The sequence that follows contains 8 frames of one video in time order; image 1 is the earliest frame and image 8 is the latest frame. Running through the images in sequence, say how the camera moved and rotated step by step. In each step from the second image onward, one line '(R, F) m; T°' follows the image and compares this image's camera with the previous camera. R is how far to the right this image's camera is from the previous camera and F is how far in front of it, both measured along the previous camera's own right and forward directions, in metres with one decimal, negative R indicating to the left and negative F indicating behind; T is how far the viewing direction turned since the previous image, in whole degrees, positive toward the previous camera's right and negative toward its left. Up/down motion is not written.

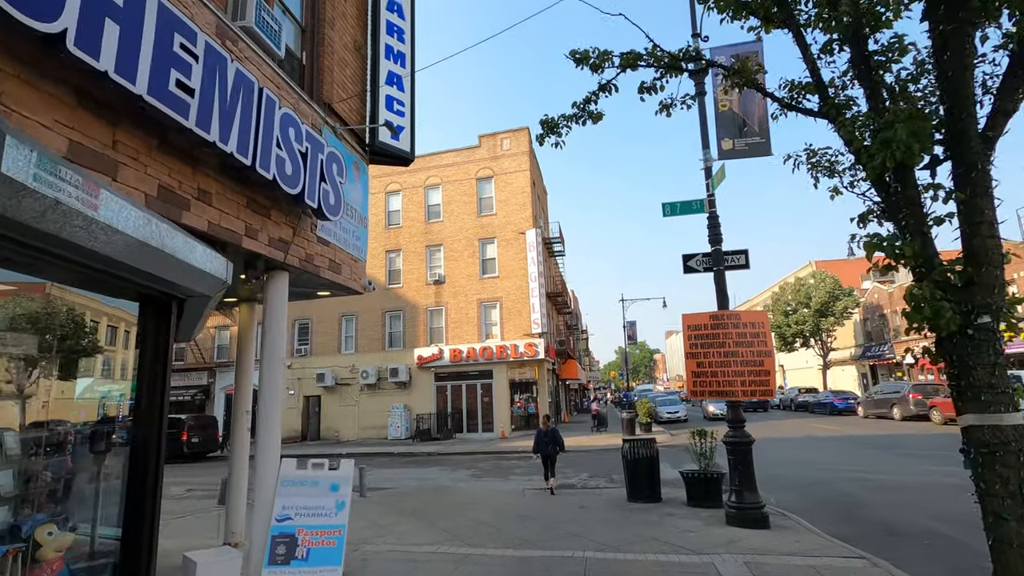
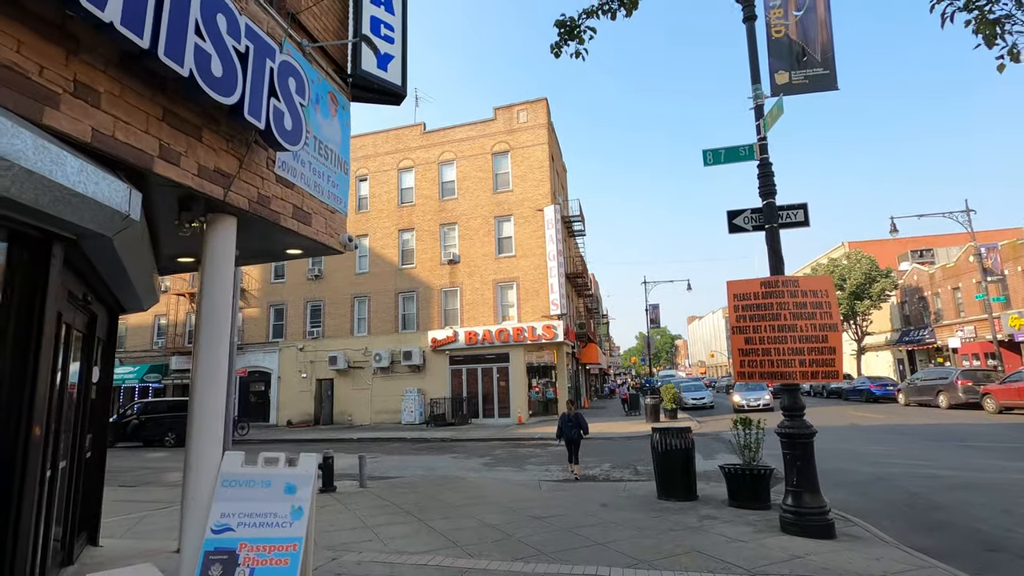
(+0.1, +1.2) m; -2°
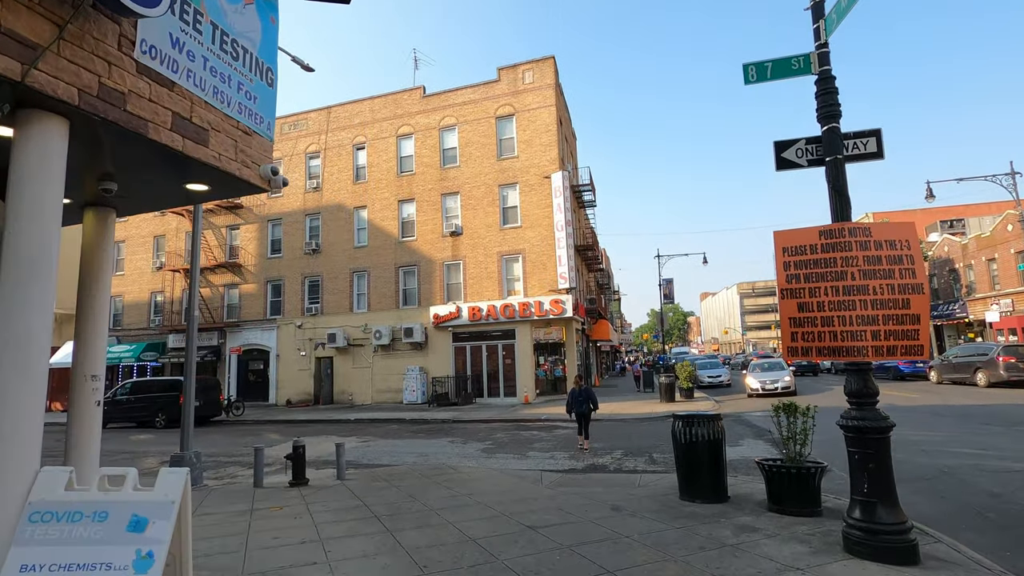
(+0.2, +1.4) m; -1°
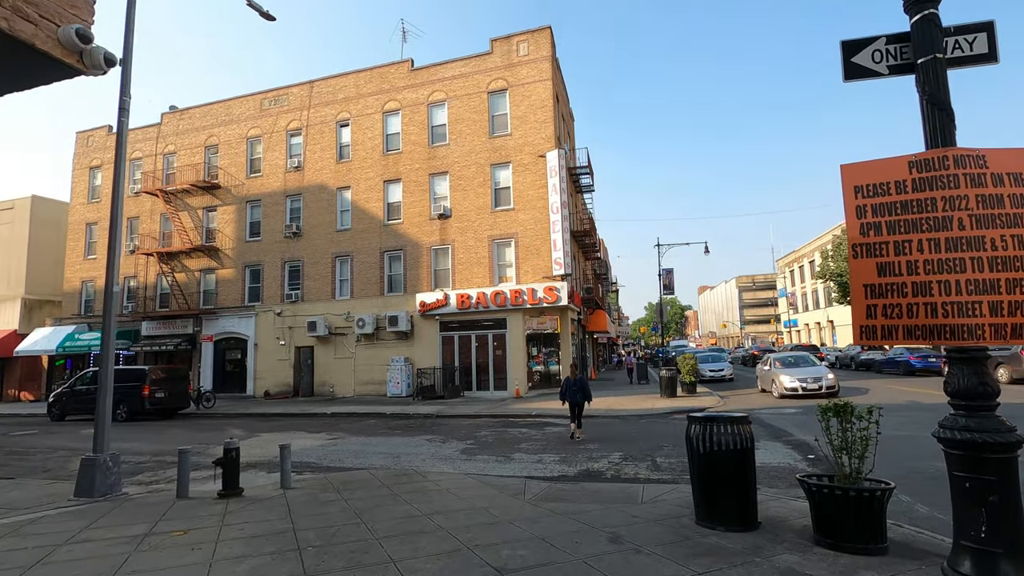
(+0.2, +1.5) m; 0°
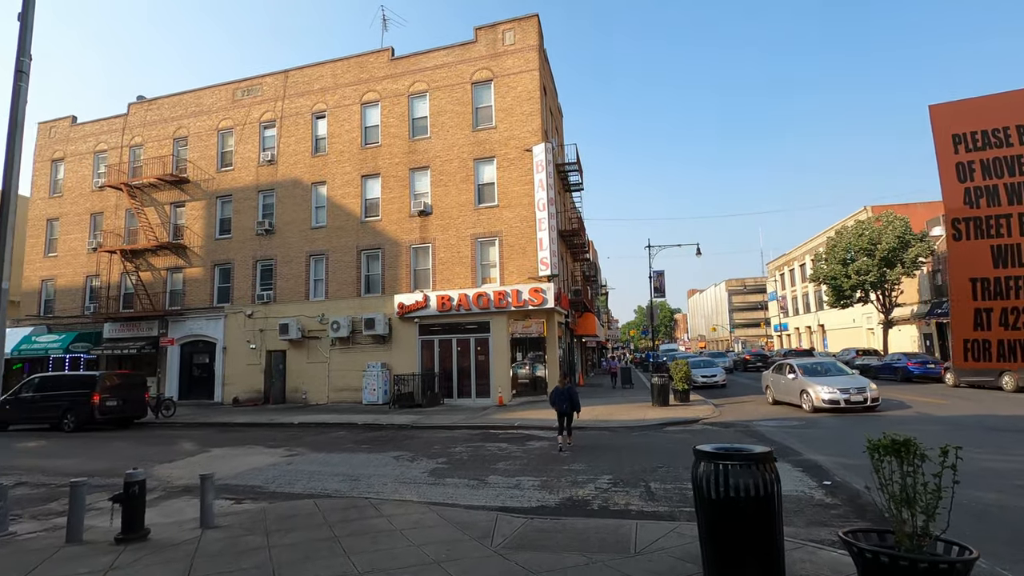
(+0.2, +1.2) m; +1°
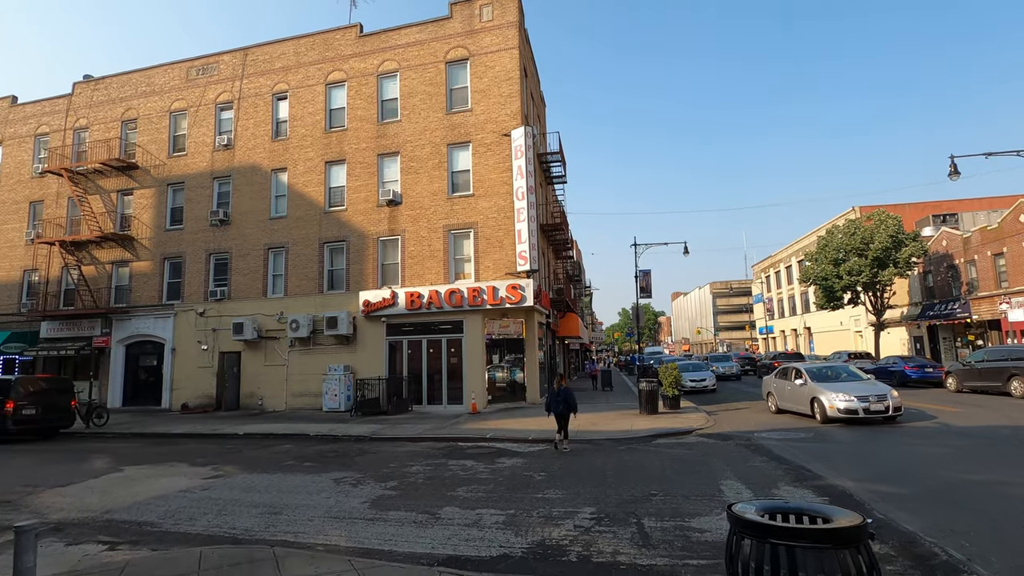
(+0.3, +1.7) m; +2°
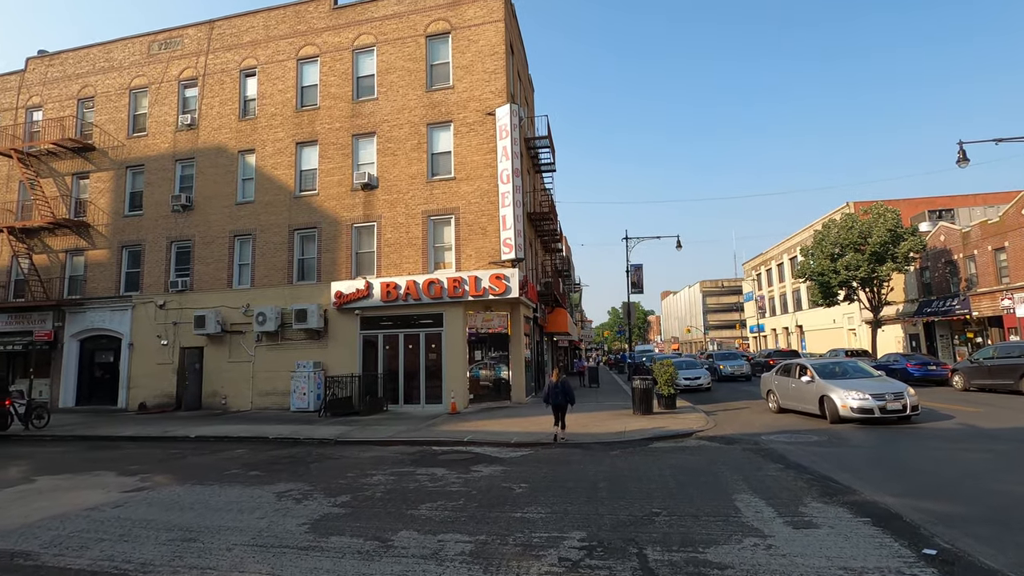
(+0.2, +1.3) m; +1°
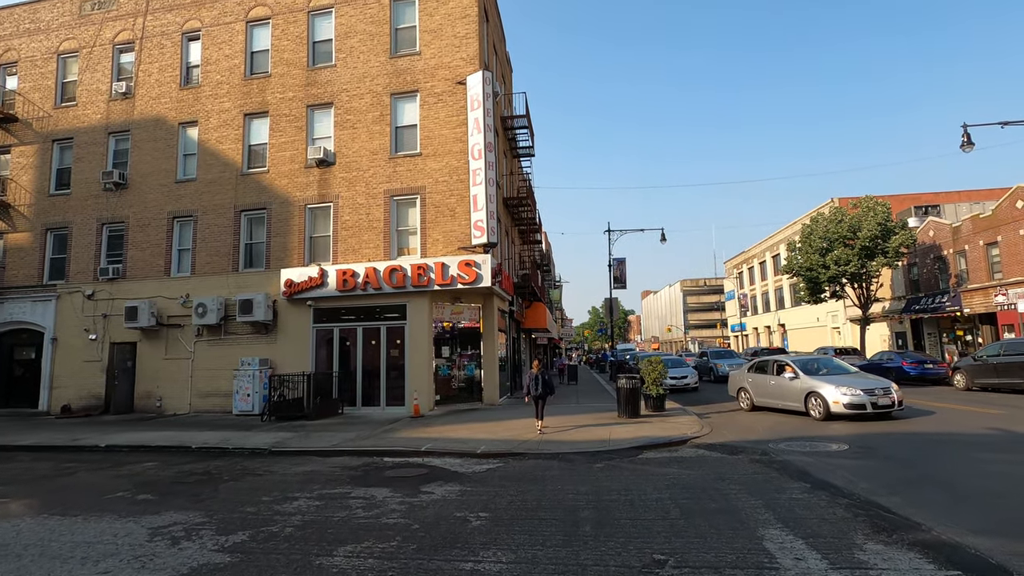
(+0.3, +1.8) m; +2°
